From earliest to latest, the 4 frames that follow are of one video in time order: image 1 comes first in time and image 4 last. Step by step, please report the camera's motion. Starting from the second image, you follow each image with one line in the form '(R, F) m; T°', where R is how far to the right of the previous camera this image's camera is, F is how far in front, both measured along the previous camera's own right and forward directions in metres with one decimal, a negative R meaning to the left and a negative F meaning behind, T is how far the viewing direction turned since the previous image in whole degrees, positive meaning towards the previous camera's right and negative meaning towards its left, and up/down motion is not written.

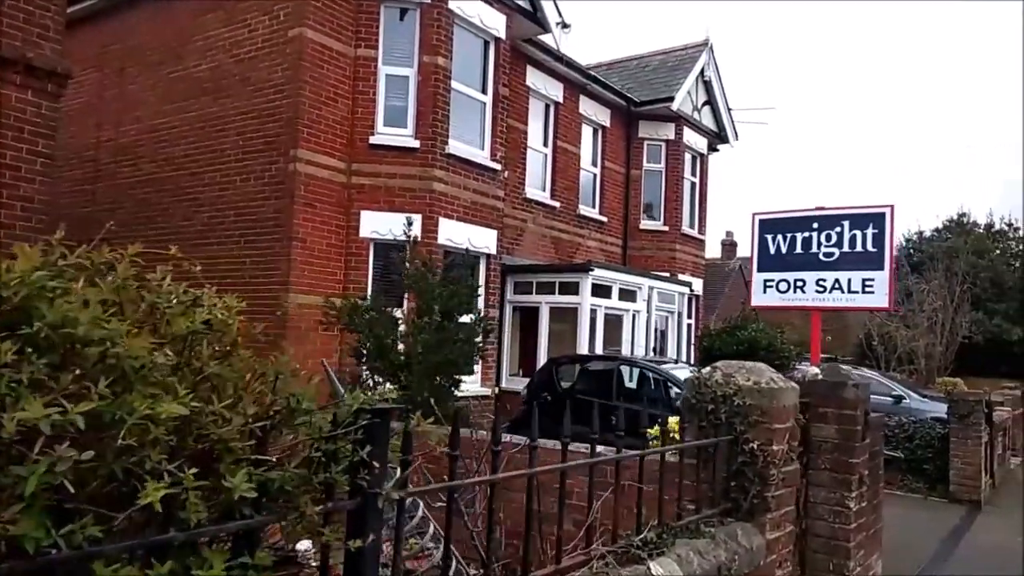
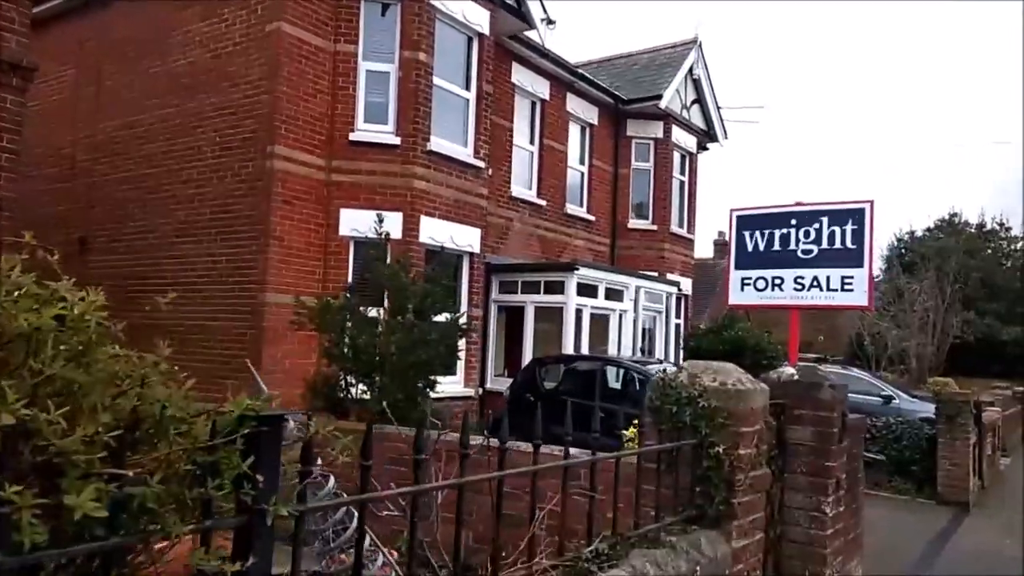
(+0.2, +0.2) m; 0°
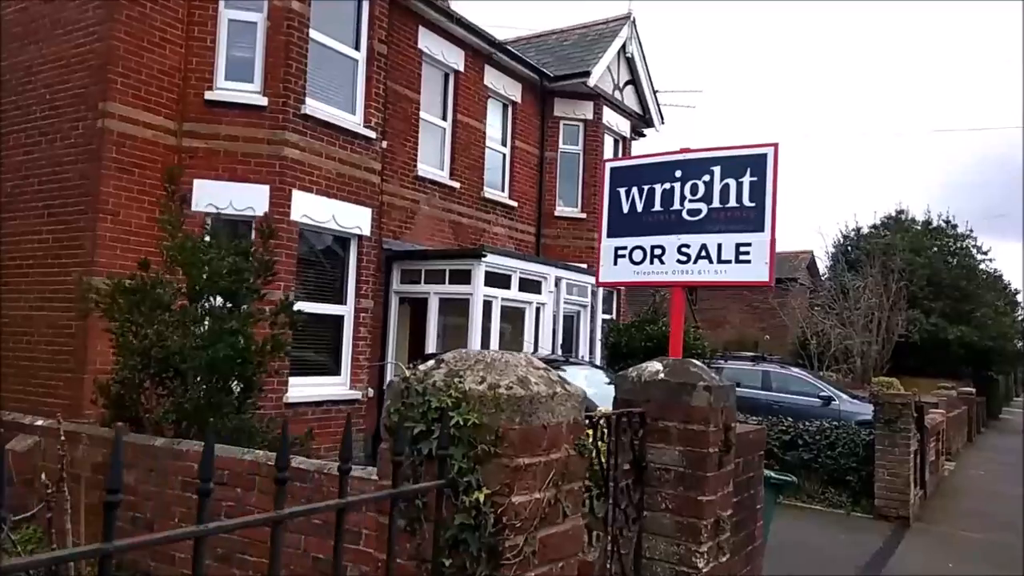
(+0.8, +1.3) m; +3°
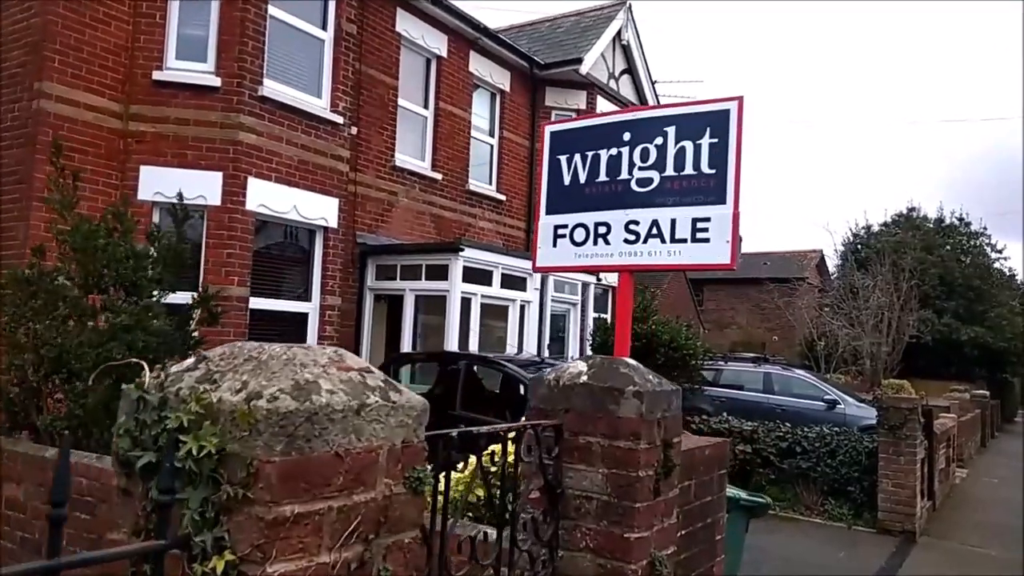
(+0.4, +0.7) m; -1°
